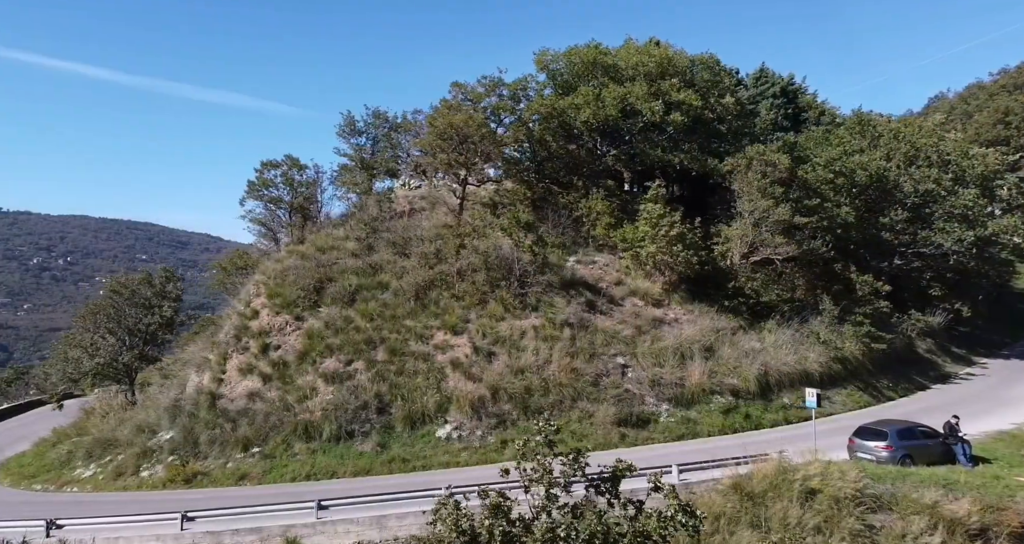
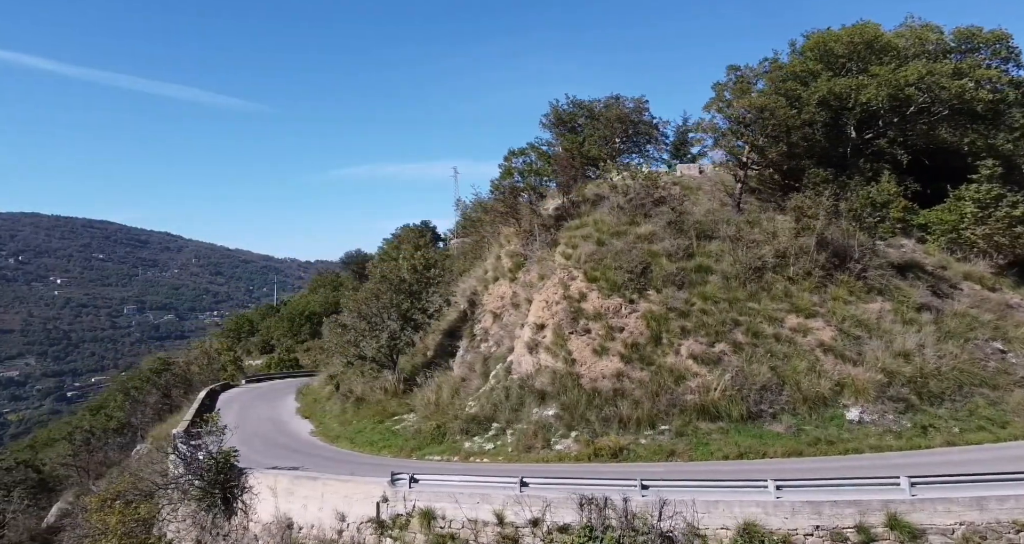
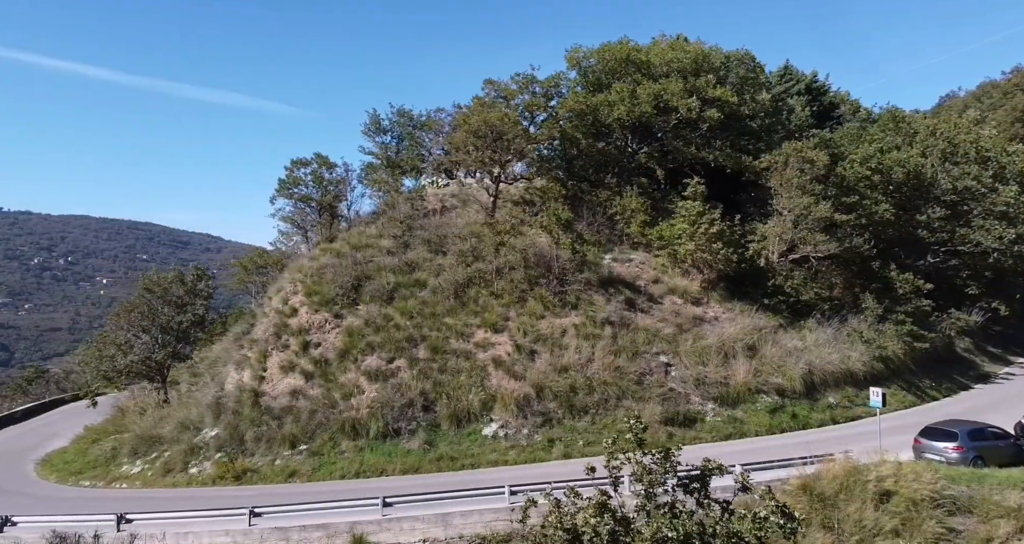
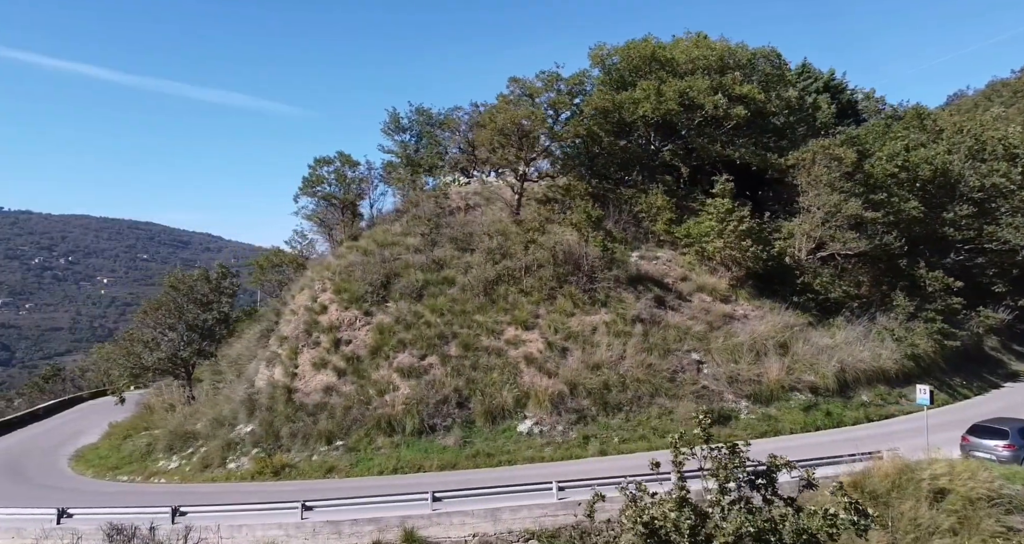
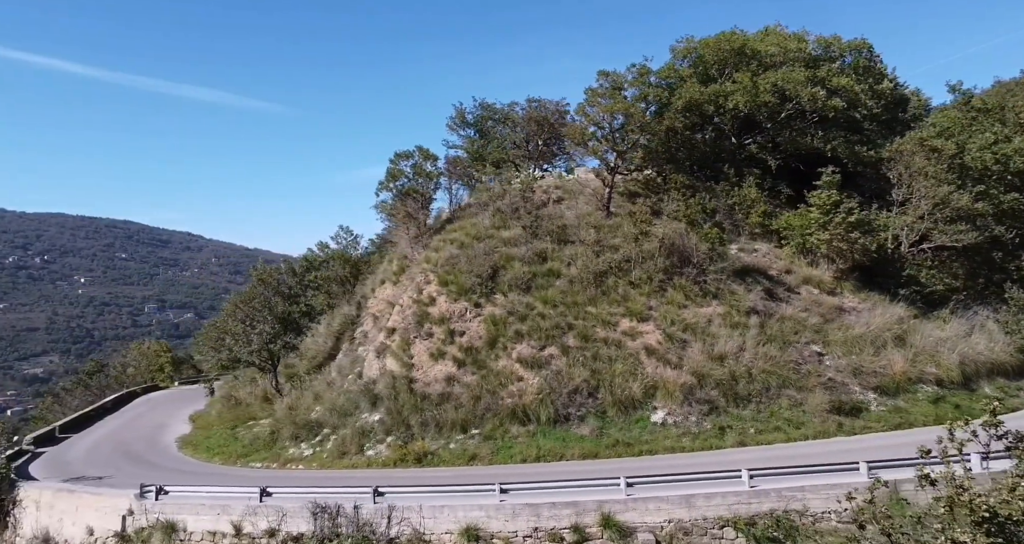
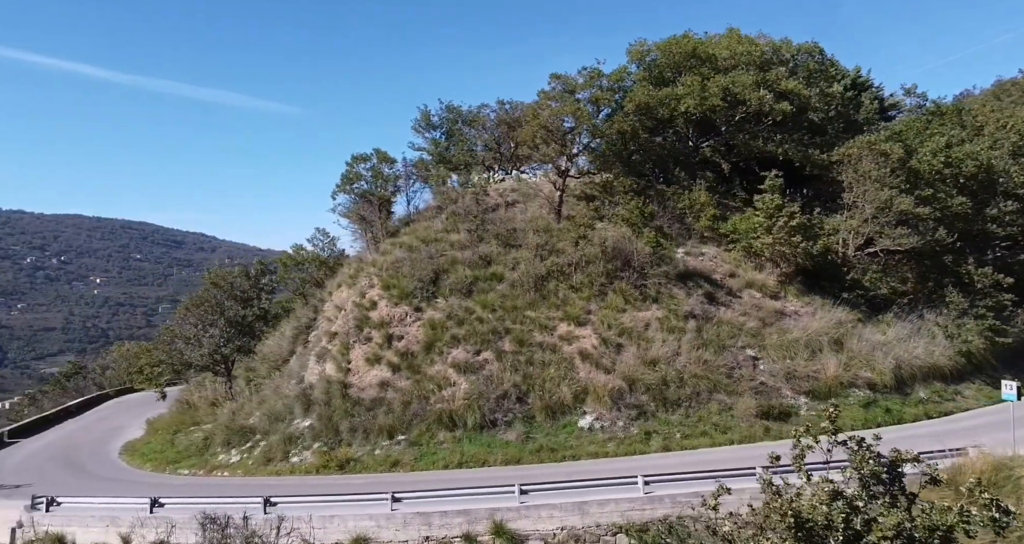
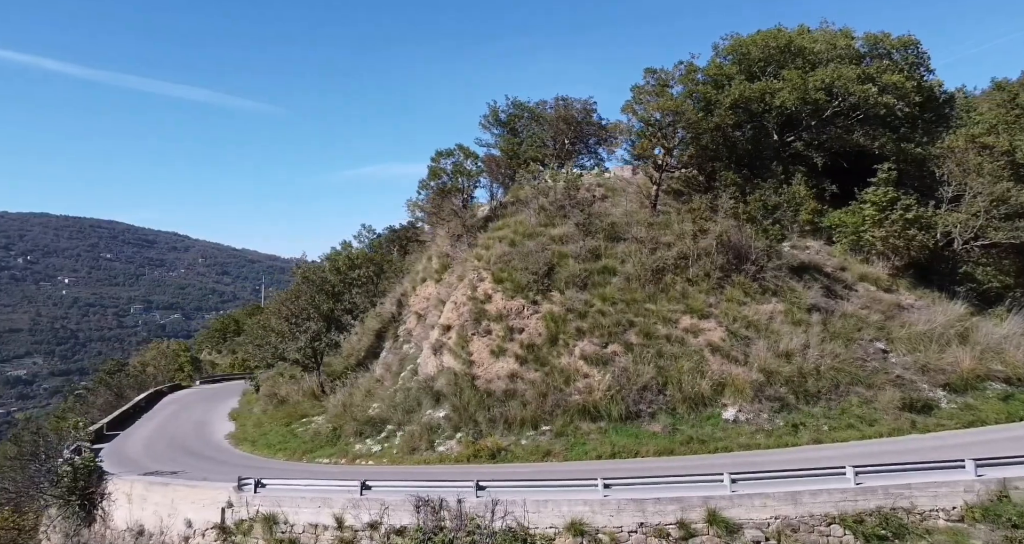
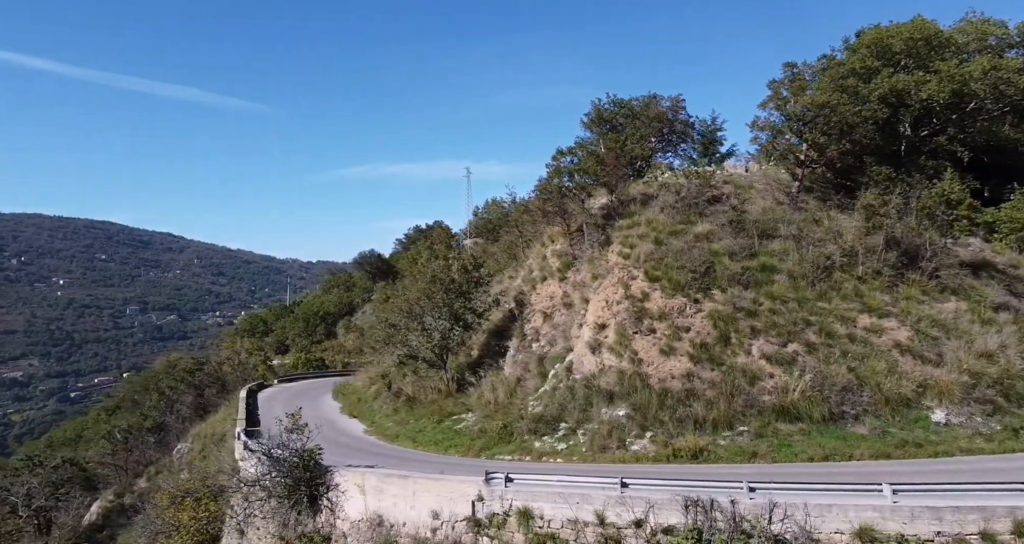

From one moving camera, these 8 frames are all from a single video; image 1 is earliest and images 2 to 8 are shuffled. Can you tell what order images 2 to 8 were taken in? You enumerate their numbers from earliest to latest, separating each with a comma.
3, 4, 6, 5, 7, 2, 8
